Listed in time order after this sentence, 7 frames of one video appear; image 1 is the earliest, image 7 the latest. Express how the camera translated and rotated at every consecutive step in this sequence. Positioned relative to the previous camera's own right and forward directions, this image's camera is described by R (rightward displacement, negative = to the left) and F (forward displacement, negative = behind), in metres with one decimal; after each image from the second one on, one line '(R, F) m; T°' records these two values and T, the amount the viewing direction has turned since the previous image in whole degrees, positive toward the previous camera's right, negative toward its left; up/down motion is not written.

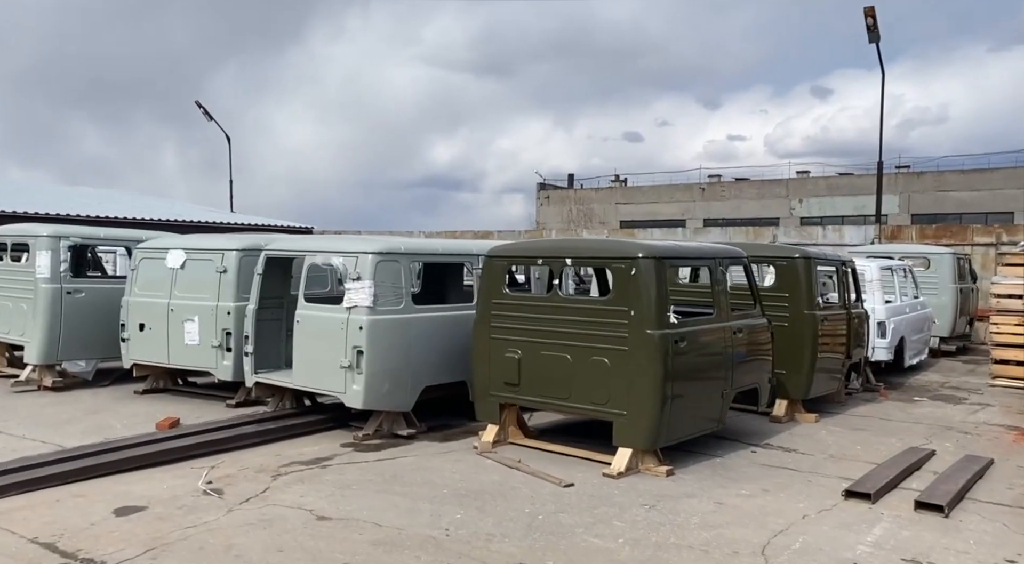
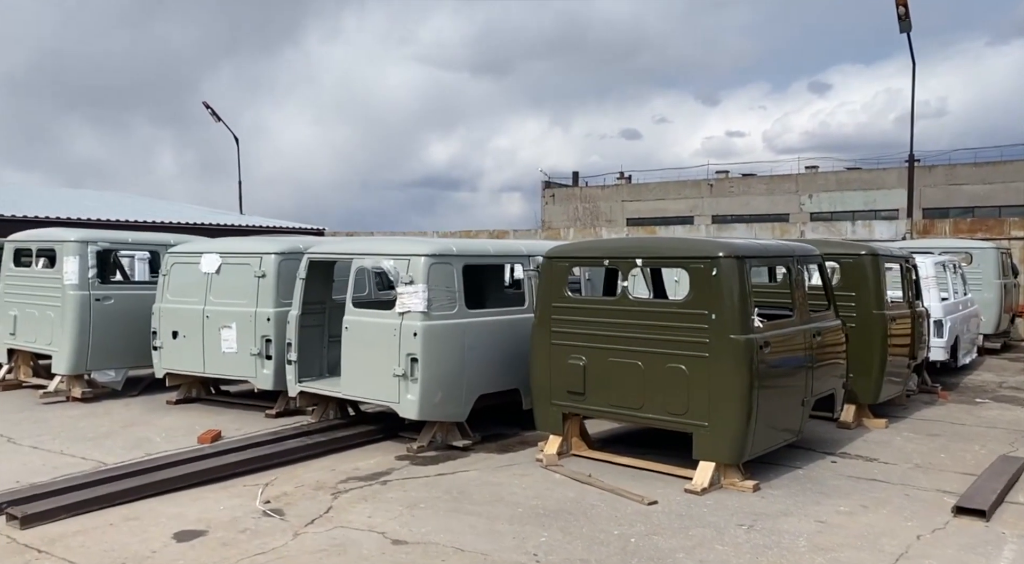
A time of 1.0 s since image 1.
(-0.5, +0.4) m; 0°
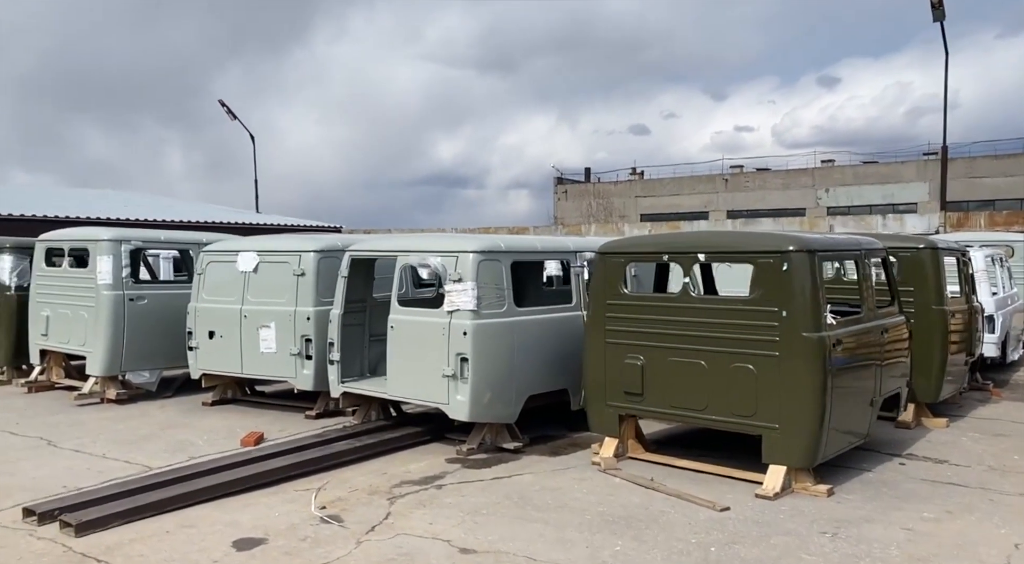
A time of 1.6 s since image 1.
(-0.3, +0.2) m; -1°
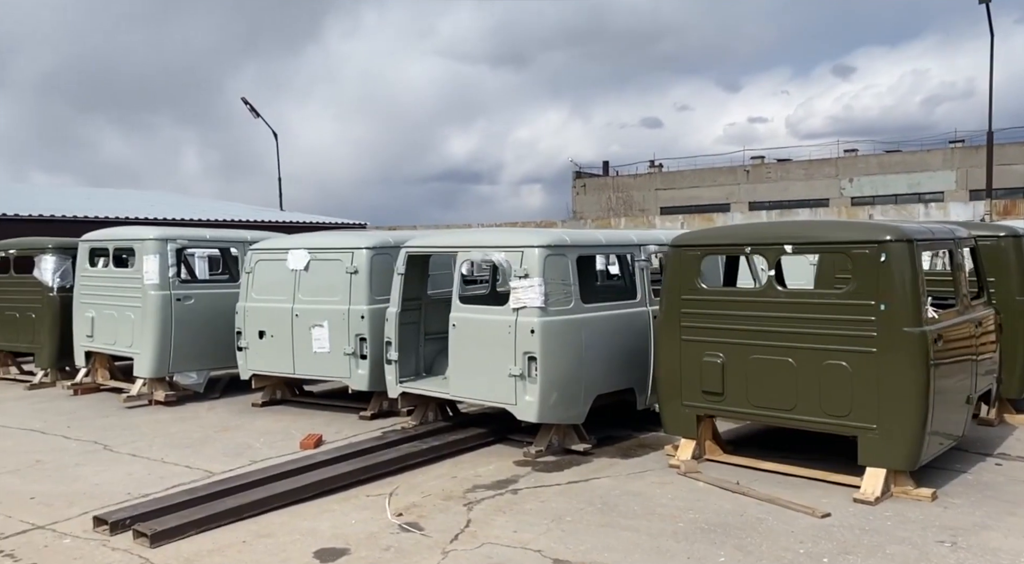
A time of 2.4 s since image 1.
(-0.4, +0.3) m; -1°
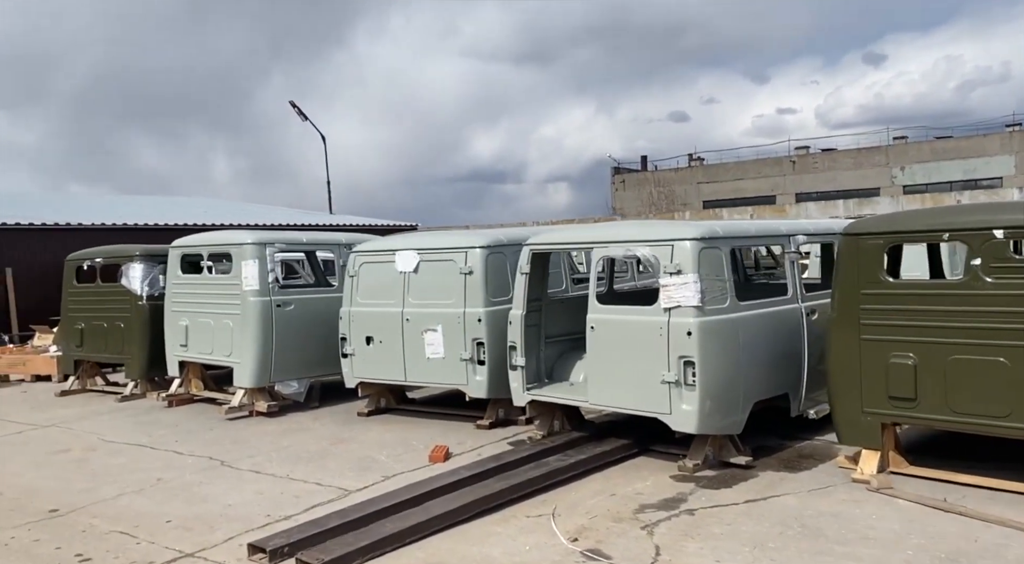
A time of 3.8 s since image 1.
(-0.8, +0.6) m; -2°
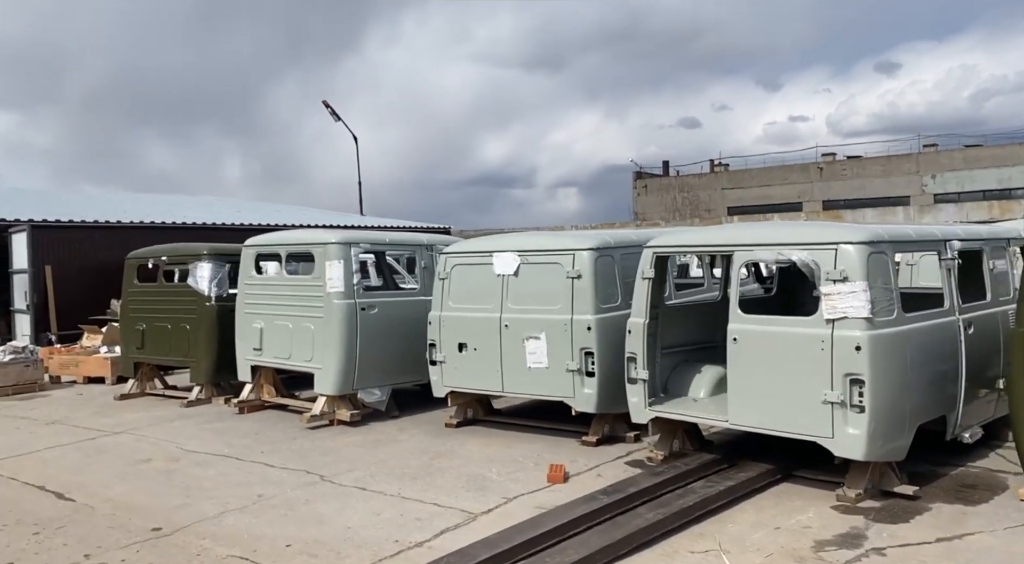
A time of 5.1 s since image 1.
(-0.9, +0.7) m; -1°
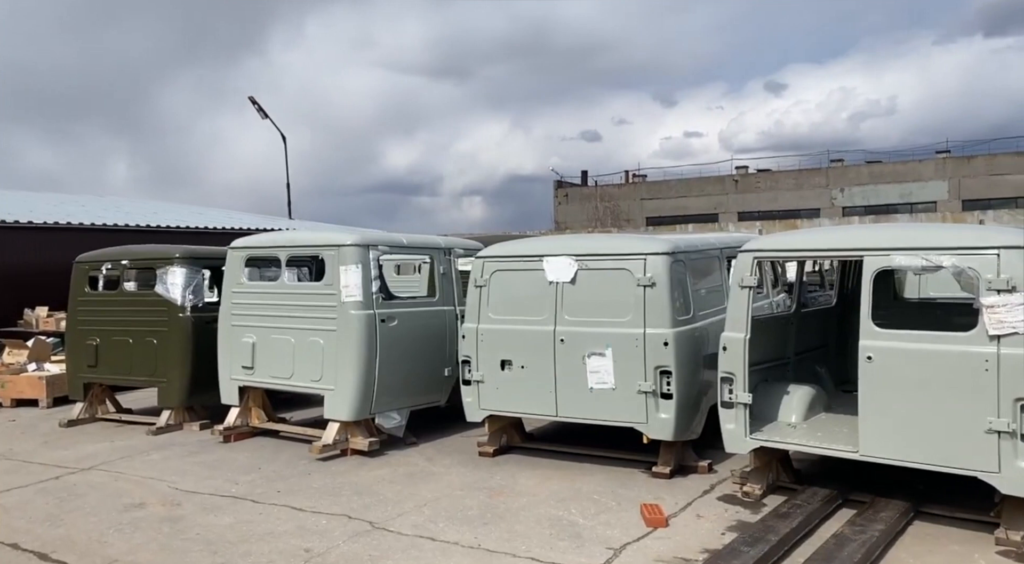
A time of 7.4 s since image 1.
(-1.2, +1.2) m; +5°
